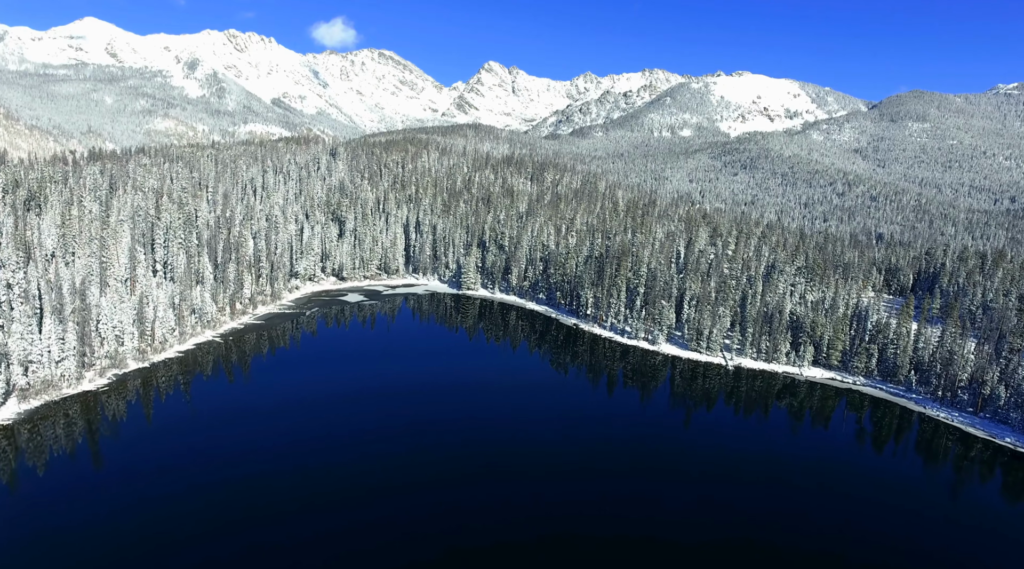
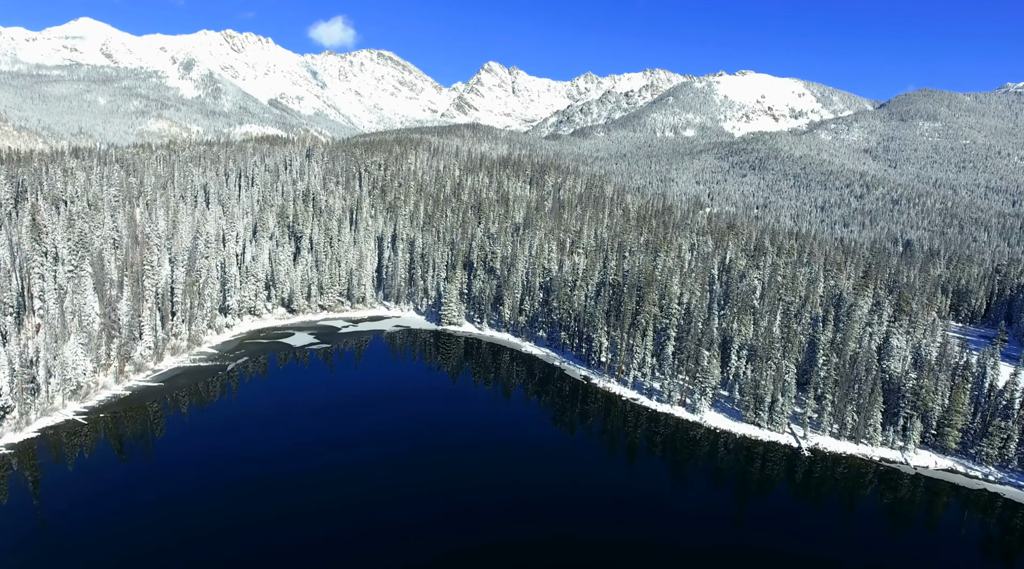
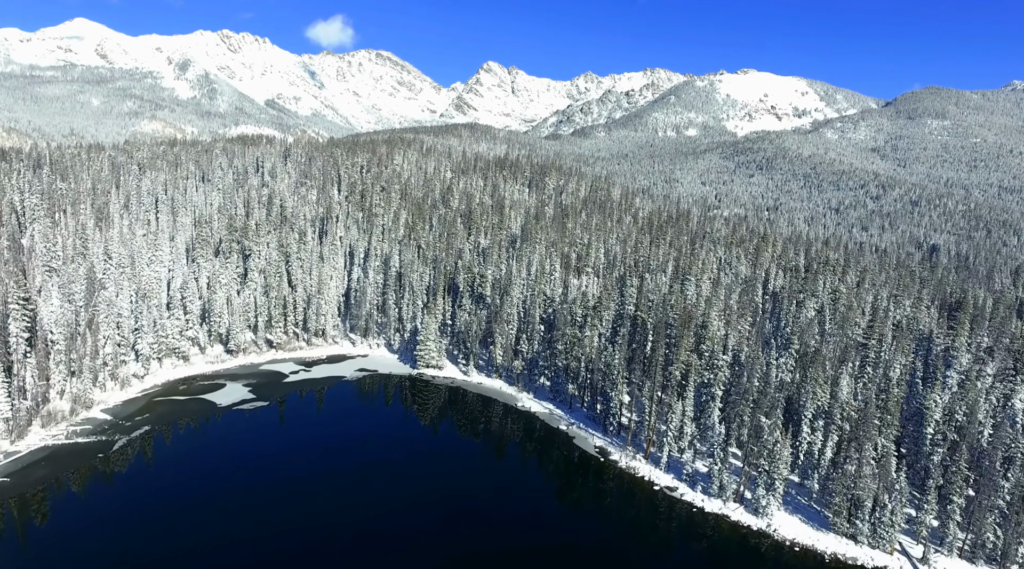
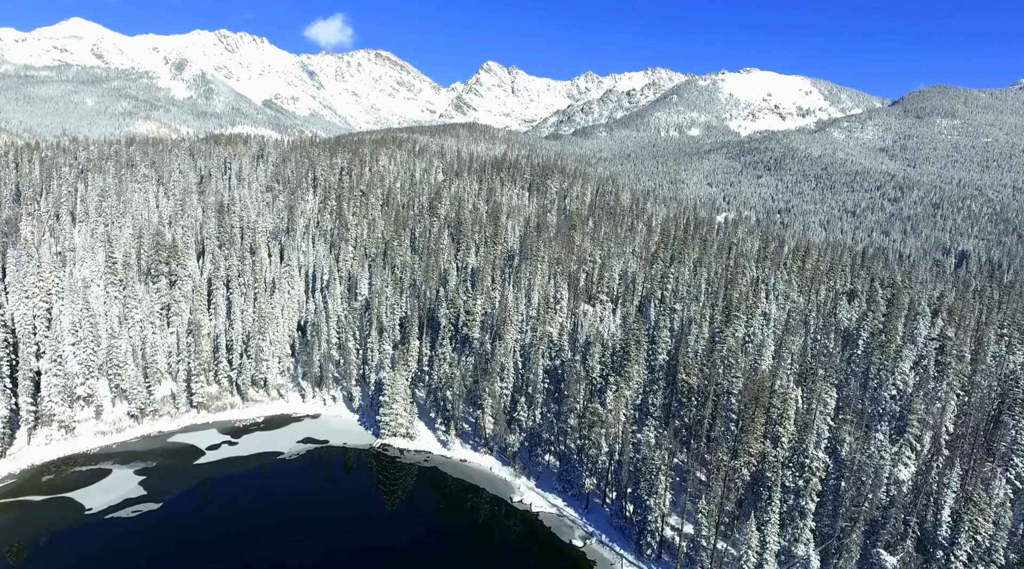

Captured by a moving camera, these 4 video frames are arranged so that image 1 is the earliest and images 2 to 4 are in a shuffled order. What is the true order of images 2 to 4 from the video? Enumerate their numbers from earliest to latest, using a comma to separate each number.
2, 3, 4
